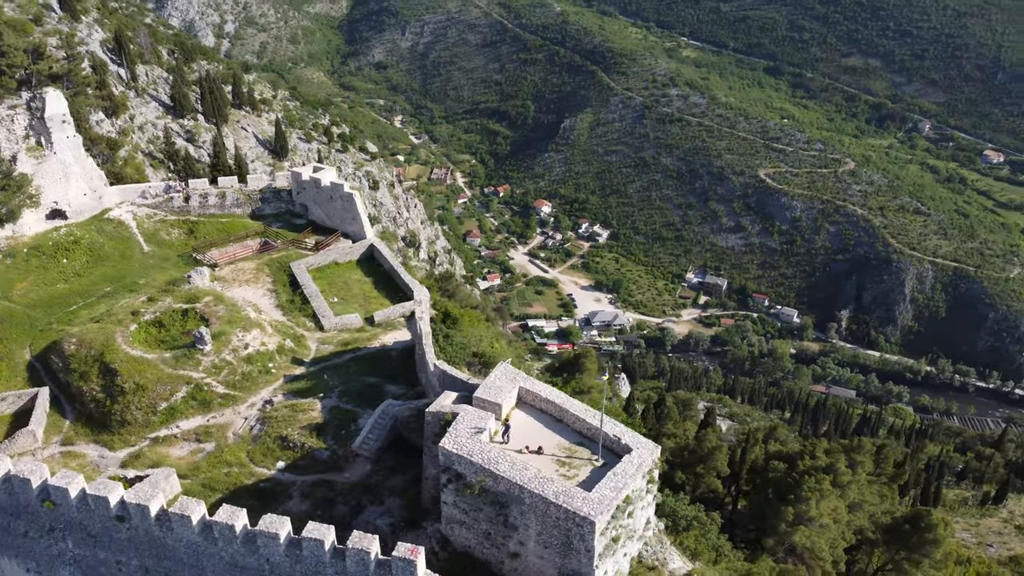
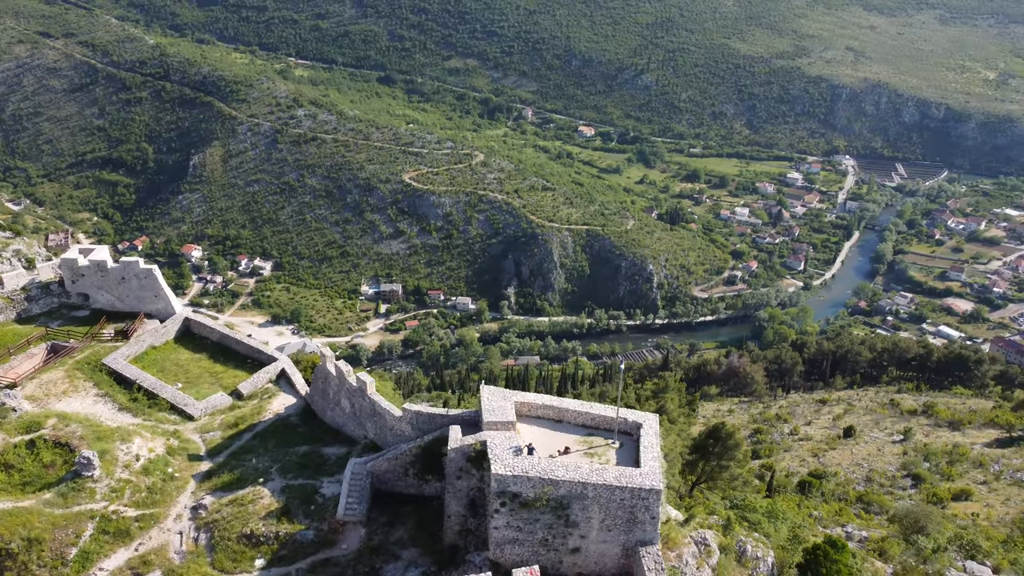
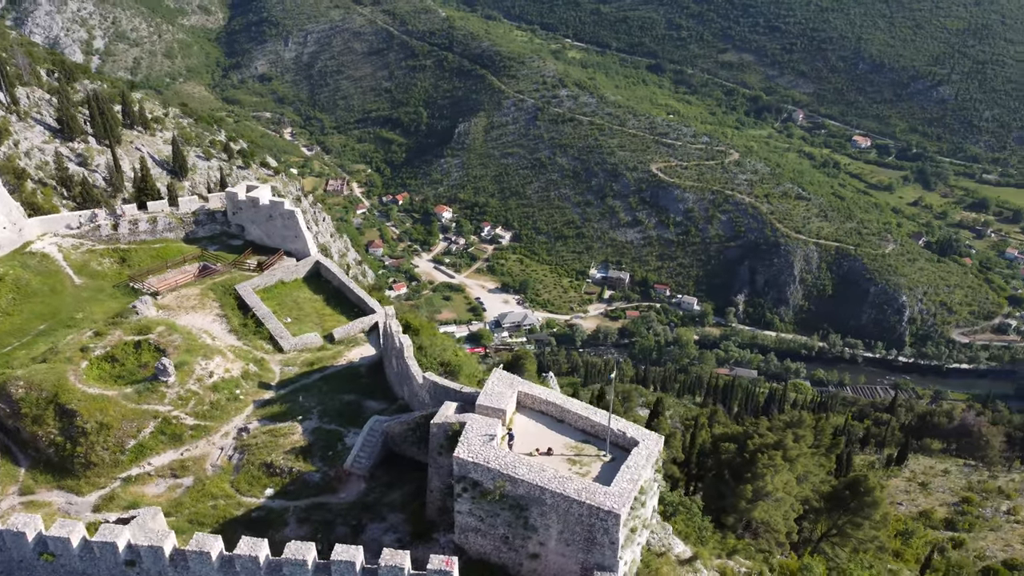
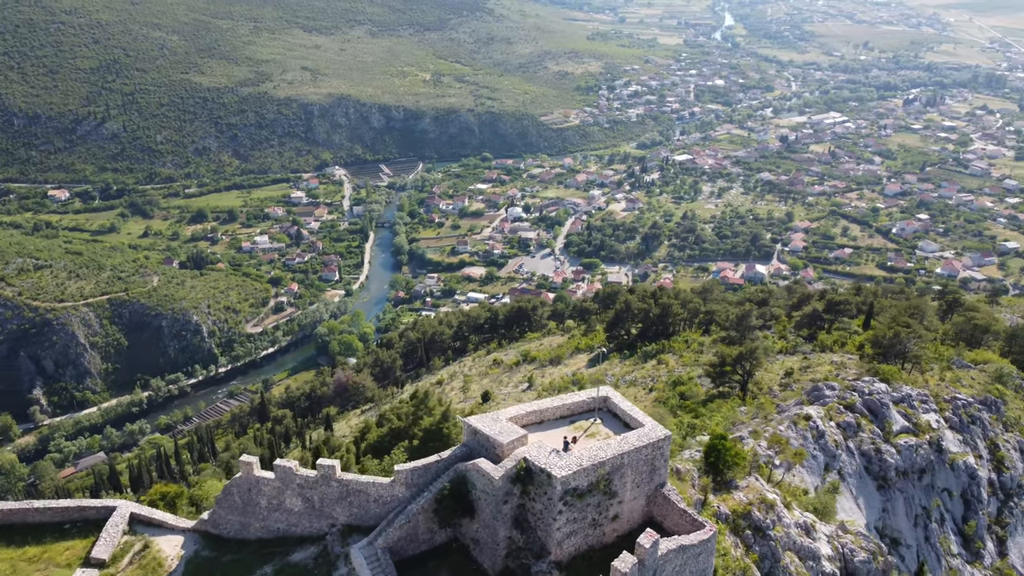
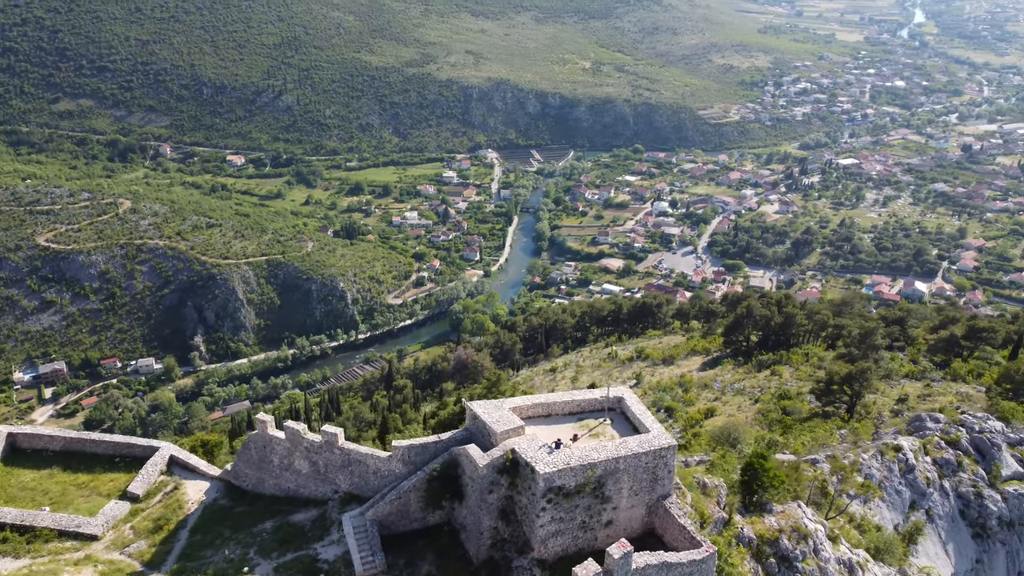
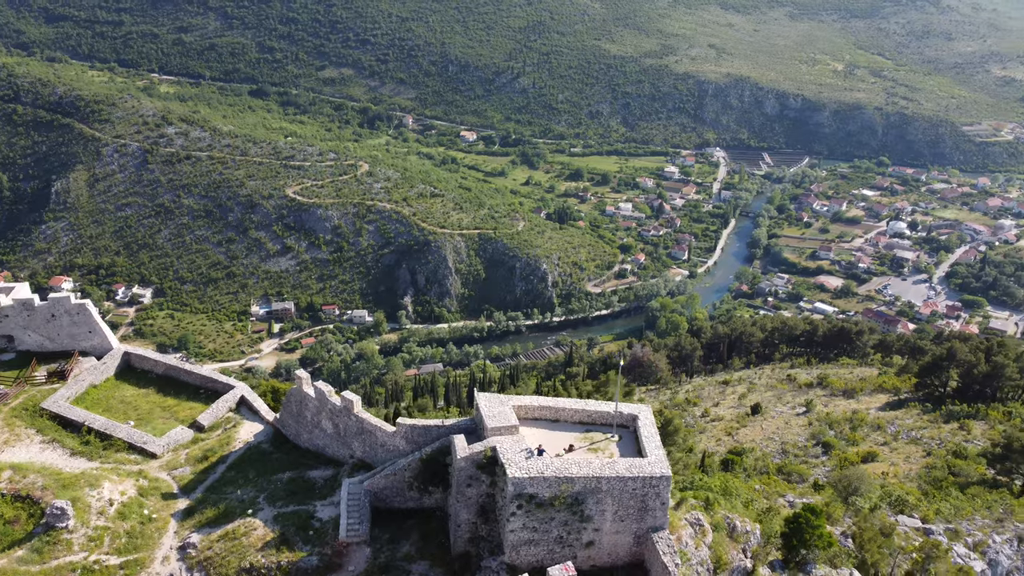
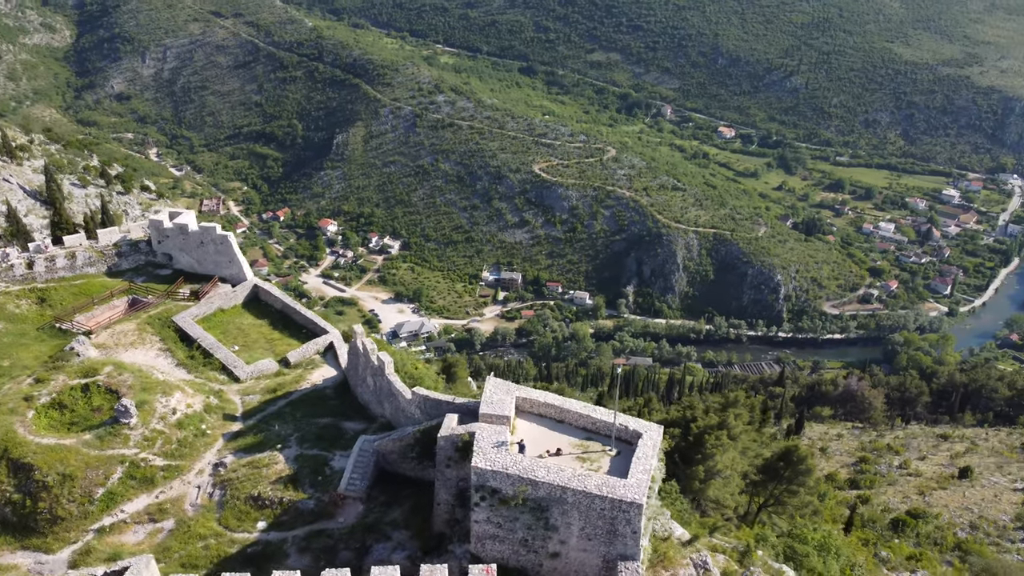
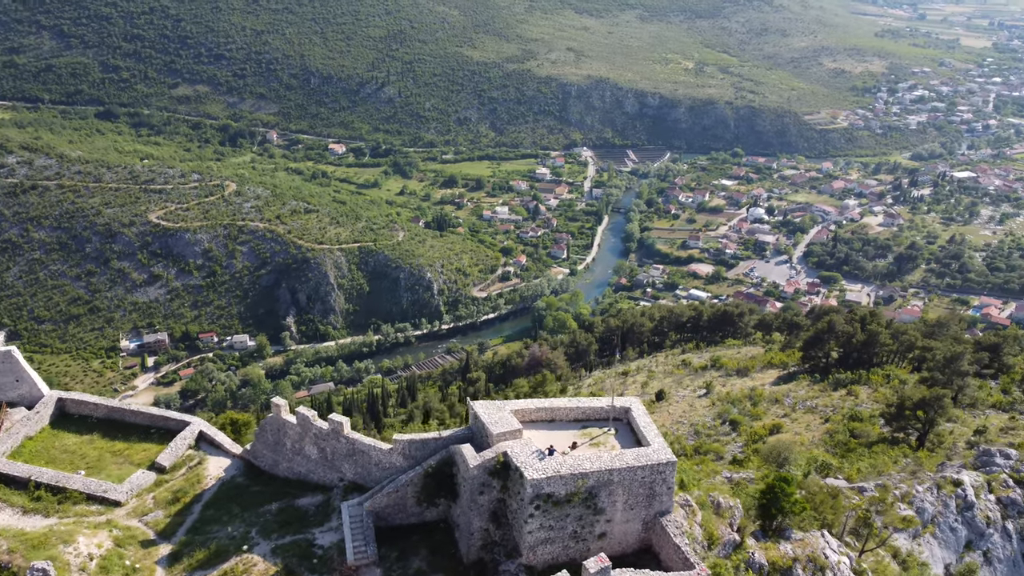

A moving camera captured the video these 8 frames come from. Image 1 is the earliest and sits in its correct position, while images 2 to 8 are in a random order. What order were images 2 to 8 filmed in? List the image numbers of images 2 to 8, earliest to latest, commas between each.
3, 7, 2, 6, 8, 5, 4
